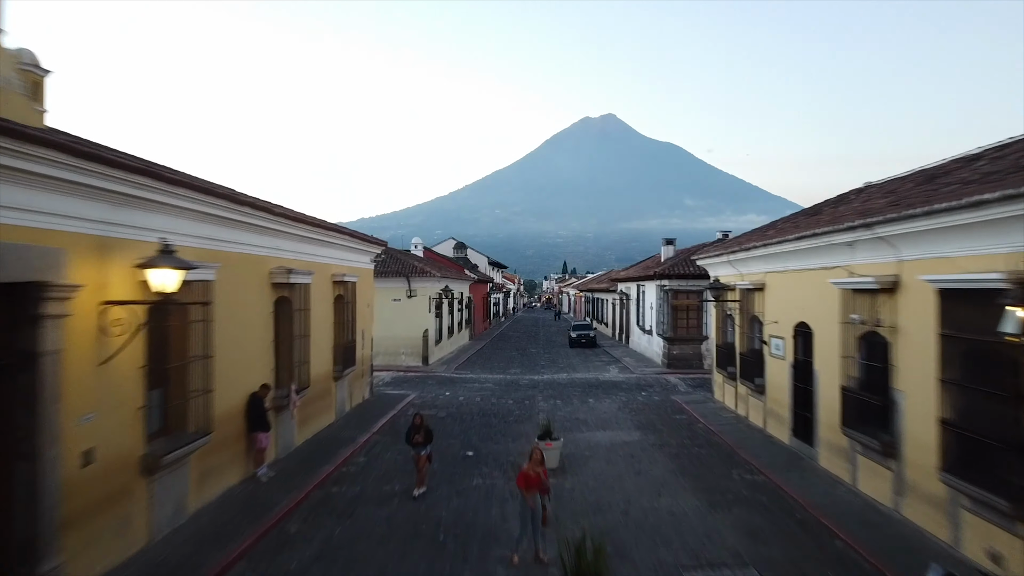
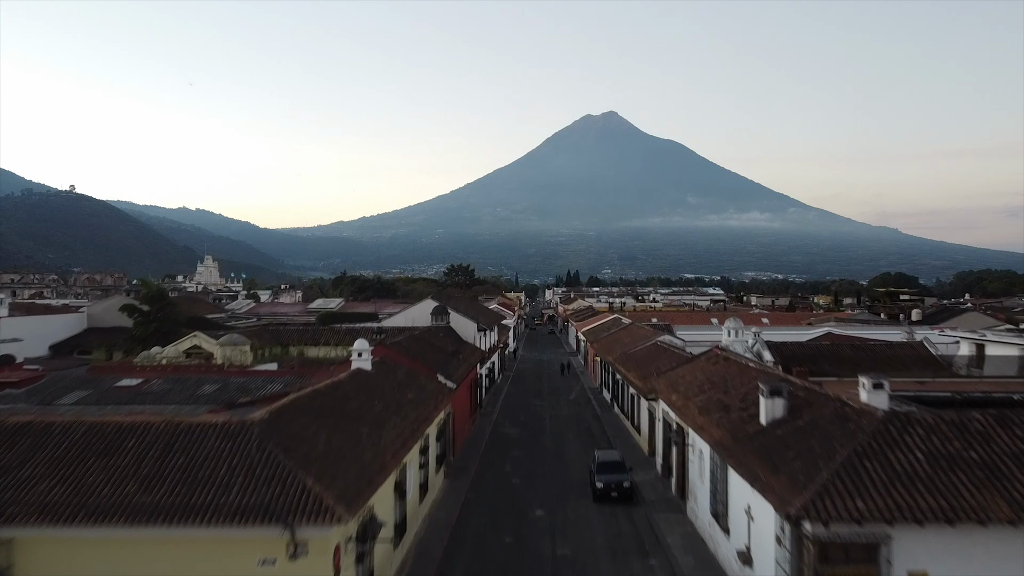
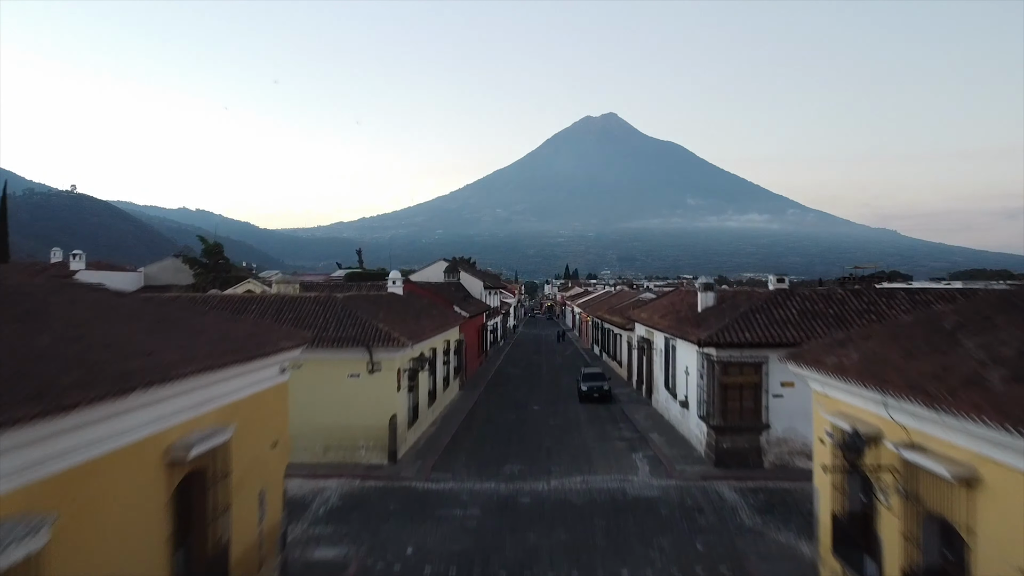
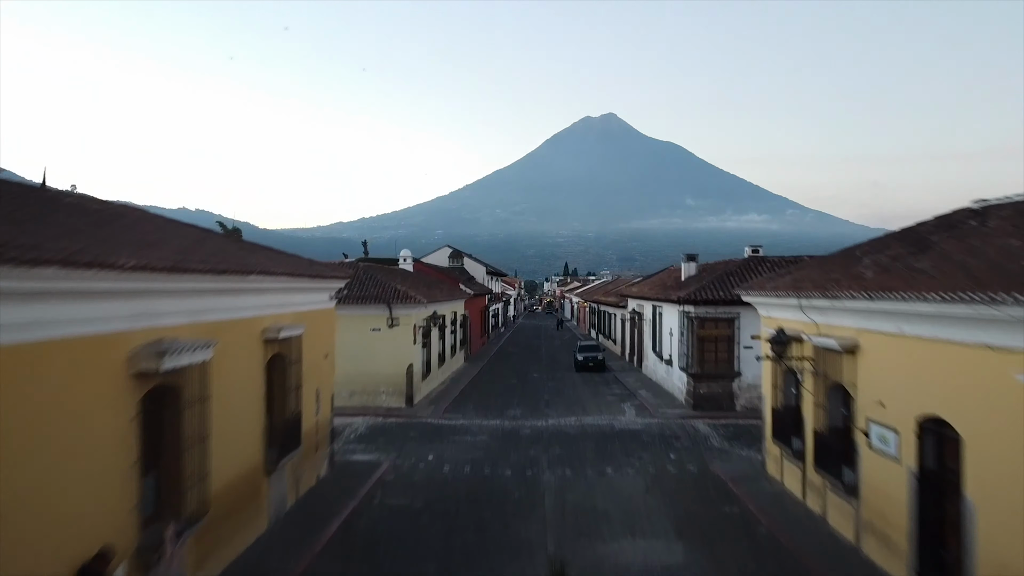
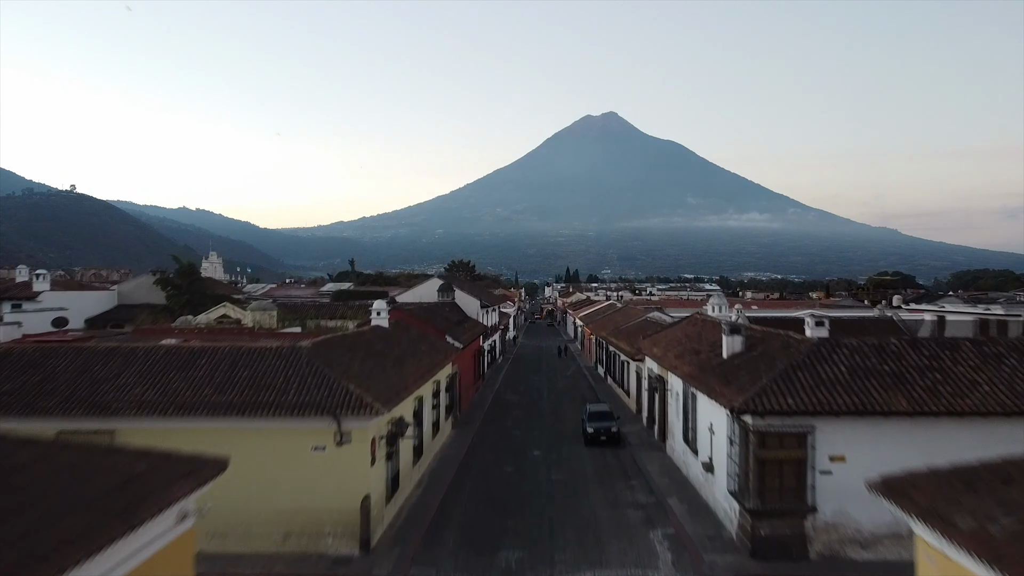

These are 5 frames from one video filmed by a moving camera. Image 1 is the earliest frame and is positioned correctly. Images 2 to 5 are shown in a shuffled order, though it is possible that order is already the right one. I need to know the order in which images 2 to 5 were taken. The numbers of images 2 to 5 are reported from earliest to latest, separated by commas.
4, 3, 5, 2
